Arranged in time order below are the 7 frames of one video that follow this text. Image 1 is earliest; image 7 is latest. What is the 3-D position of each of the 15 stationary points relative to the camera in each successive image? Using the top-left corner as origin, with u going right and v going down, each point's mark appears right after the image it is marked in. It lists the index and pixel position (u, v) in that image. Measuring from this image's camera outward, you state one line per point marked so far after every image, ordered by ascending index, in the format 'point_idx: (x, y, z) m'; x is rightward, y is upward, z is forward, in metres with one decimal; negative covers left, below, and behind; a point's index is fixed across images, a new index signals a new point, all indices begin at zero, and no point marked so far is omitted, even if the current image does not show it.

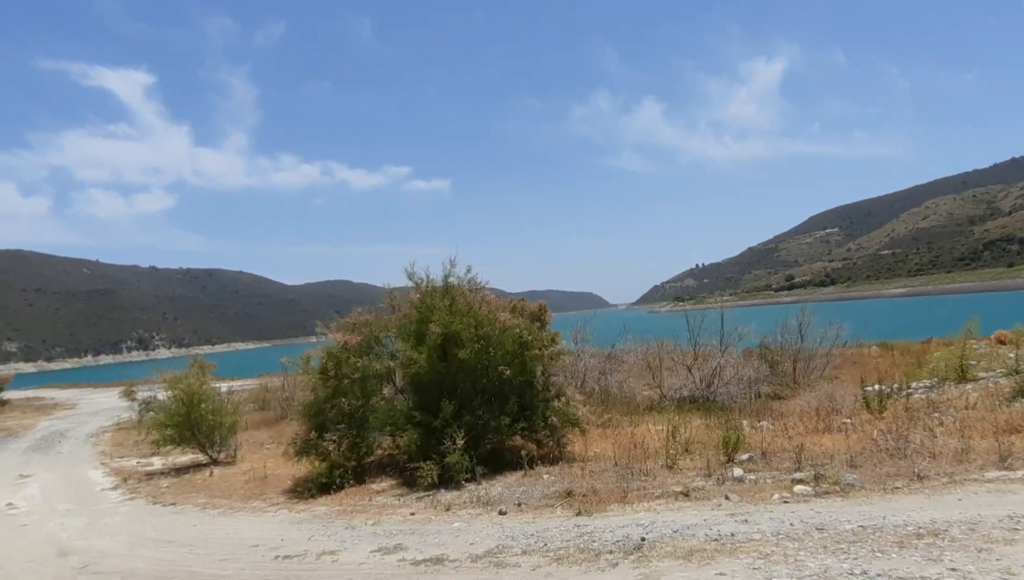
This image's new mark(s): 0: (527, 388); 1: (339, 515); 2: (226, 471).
0: (+0.3, -2.1, +15.0) m
1: (-2.8, -3.6, +11.8) m
2: (-7.4, -4.7, +18.9) m
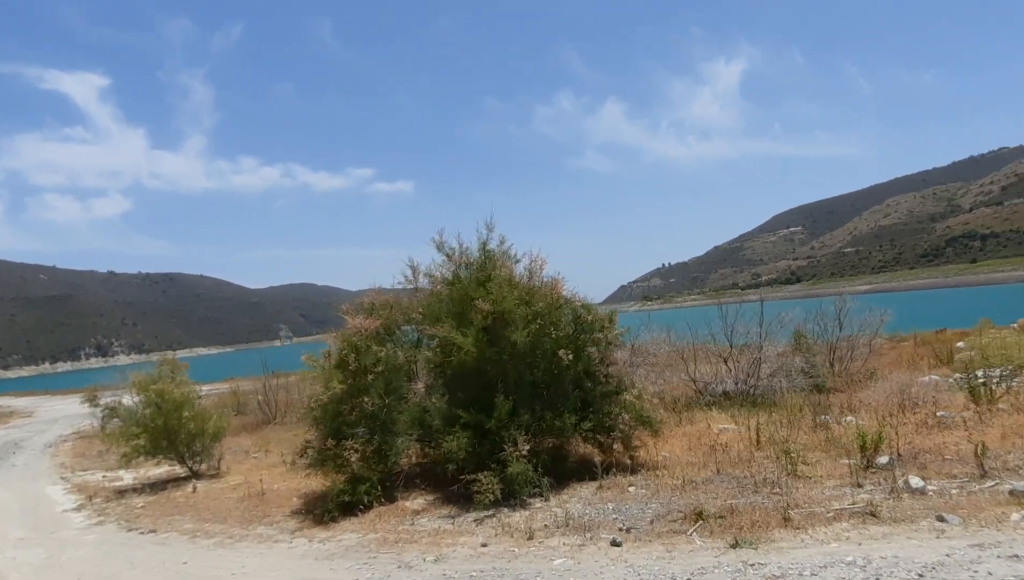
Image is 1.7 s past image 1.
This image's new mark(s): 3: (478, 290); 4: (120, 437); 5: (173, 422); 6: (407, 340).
0: (+1.3, -1.5, +12.2) m
1: (-1.6, -3.2, +9.0) m
2: (-6.6, -4.3, +15.9) m
3: (-0.5, 0.0, +11.9) m
4: (-9.3, -3.5, +17.3) m
5: (-8.0, -3.1, +17.1) m
6: (-2.0, -0.9, +12.9) m
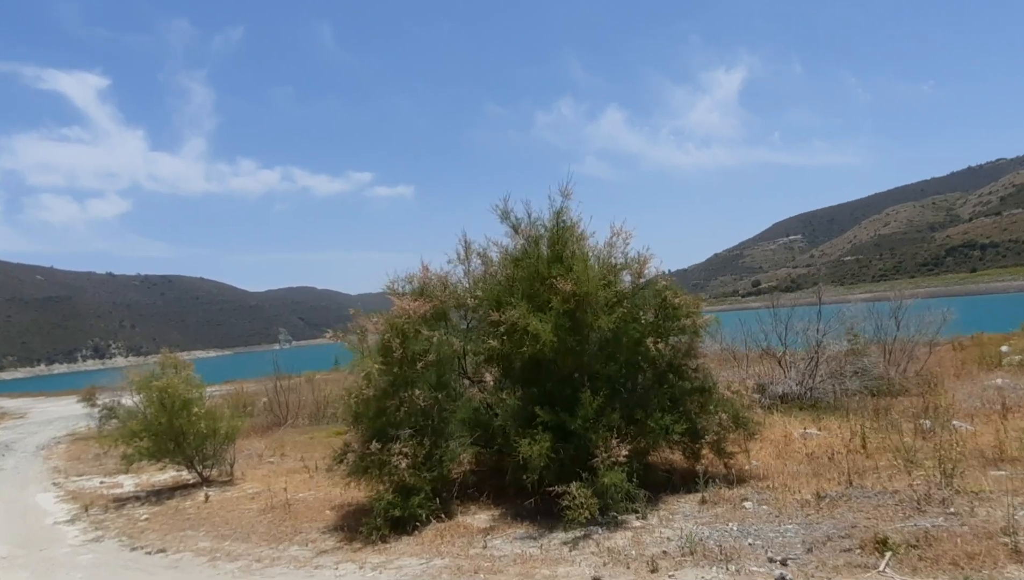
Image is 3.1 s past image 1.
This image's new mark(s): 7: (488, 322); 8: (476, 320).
0: (+2.4, -1.2, +10.4) m
1: (-0.5, -2.8, +7.1) m
2: (-5.5, -3.9, +14.0) m
3: (+0.6, +0.3, +10.1) m
4: (-8.3, -3.2, +15.4) m
5: (-6.9, -2.7, +15.2) m
6: (-0.9, -0.6, +11.0) m
7: (-0.4, -0.5, +10.7) m
8: (-0.7, -0.4, +11.1) m
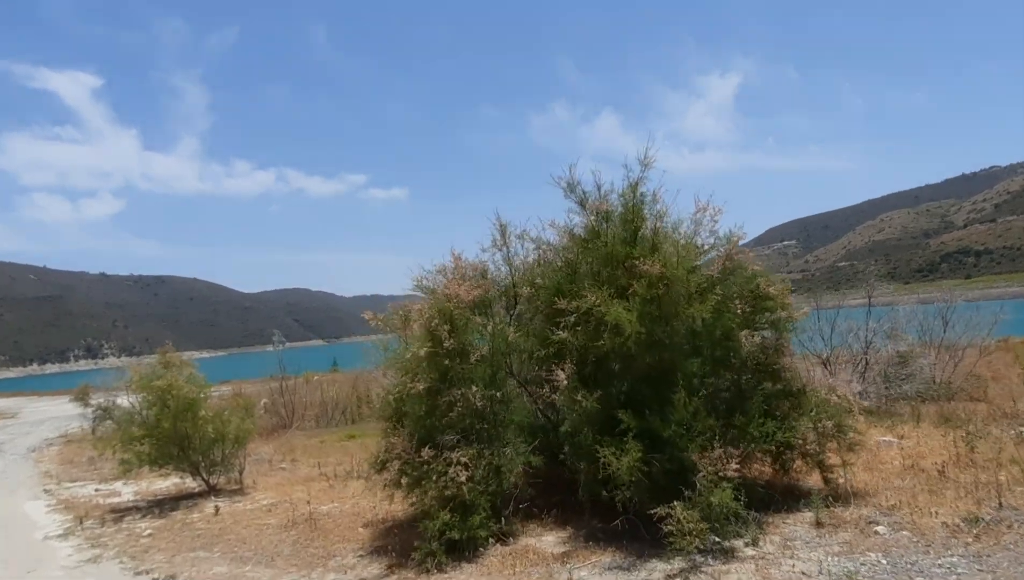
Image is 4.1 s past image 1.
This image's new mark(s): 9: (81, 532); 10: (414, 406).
0: (+3.2, -1.1, +9.0) m
1: (+0.3, -2.6, +5.7) m
2: (-4.7, -3.7, +12.5) m
3: (+1.4, +0.5, +8.7) m
4: (-7.5, -2.9, +13.9) m
5: (-6.1, -2.5, +13.7) m
6: (-0.1, -0.4, +9.6) m
7: (+0.4, -0.3, +9.3) m
8: (+0.1, -0.2, +9.7) m
9: (-6.8, -3.8, +11.5) m
10: (-1.1, -1.4, +8.5) m
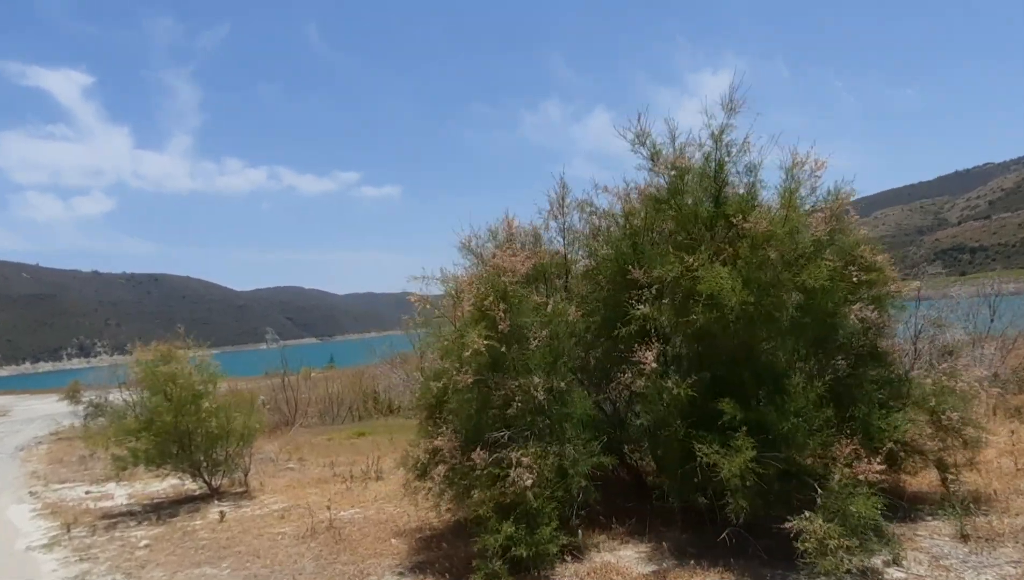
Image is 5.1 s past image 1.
0: (+3.9, -0.7, +7.6) m
1: (+1.0, -2.3, +4.3) m
2: (-4.1, -3.4, +11.1) m
3: (+2.1, +0.8, +7.3) m
4: (-6.9, -2.6, +12.5) m
5: (-5.5, -2.2, +12.3) m
6: (+0.6, 0.0, +8.2) m
7: (+1.1, 0.0, +7.9) m
8: (+0.8, +0.1, +8.3) m
9: (-6.2, -3.5, +10.1) m
10: (-0.5, -1.1, +7.1) m
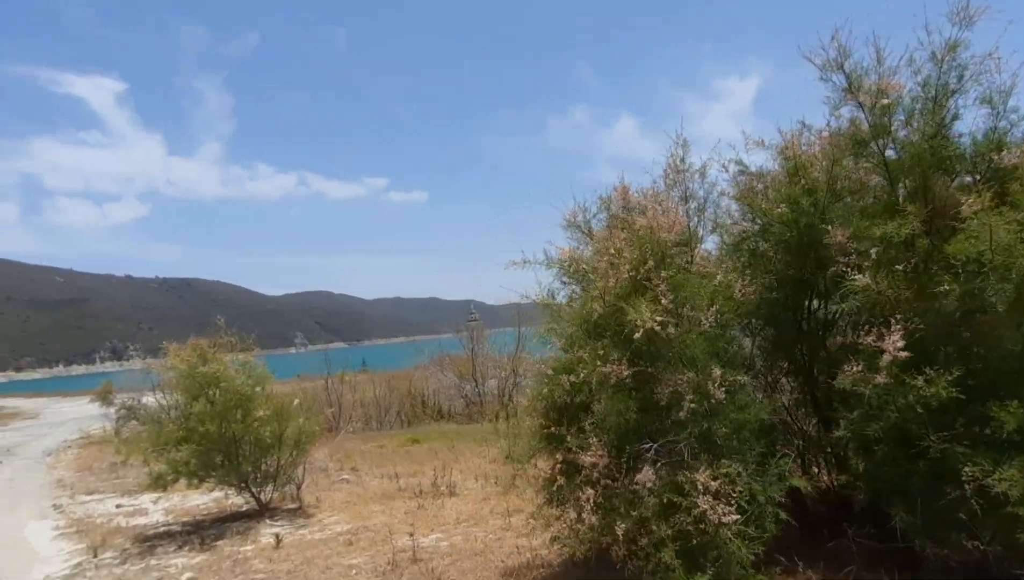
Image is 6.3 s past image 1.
0: (+5.1, -0.5, +5.7) m
1: (+2.1, -2.0, +2.5) m
2: (-2.7, -3.1, +9.4) m
3: (+3.3, +1.1, +5.5) m
4: (-5.5, -2.4, +10.9) m
5: (-4.1, -2.0, +10.7) m
6: (+1.9, +0.2, +6.4) m
7: (+2.4, +0.3, +6.1) m
8: (+2.1, +0.3, +6.5) m
9: (-4.9, -3.3, +8.5) m
10: (+0.8, -0.8, +5.3) m
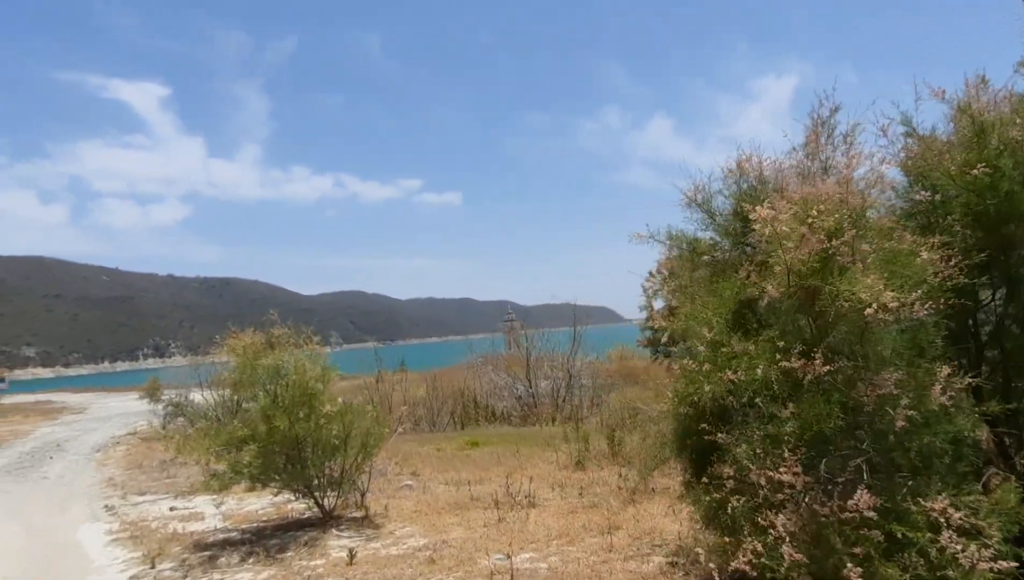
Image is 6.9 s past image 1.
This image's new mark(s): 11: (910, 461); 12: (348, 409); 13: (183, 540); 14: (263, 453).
0: (+6.1, -0.4, +4.5) m
1: (+2.9, -1.9, +1.4) m
2: (-1.6, -3.0, +8.6) m
3: (+4.3, +1.2, +4.3) m
4: (-4.3, -2.2, +10.2) m
5: (-2.9, -1.8, +9.9) m
6: (+2.9, +0.3, +5.3) m
7: (+3.3, +0.4, +5.0) m
8: (+3.0, +0.4, +5.4) m
9: (-3.8, -3.1, +7.8) m
10: (+1.7, -0.7, +4.3) m
11: (+2.3, -1.0, +4.1) m
12: (-2.4, -1.7, +10.5) m
13: (-4.4, -3.3, +9.7) m
14: (-3.4, -2.1, +9.7) m
